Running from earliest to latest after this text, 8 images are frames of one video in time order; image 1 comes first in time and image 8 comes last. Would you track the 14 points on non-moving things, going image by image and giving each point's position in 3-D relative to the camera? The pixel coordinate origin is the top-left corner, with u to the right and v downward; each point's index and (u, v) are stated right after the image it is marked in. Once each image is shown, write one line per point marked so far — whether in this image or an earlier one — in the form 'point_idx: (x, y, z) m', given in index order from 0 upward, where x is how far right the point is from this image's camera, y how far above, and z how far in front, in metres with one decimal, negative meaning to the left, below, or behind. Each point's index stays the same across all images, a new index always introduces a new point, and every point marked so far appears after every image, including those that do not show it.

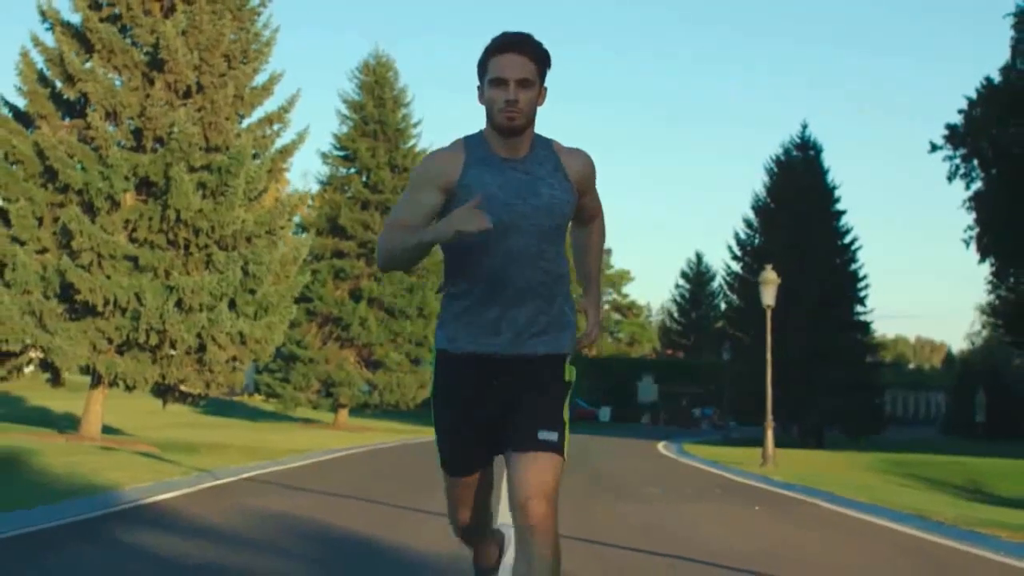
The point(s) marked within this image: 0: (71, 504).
0: (-4.5, -2.2, +13.8) m
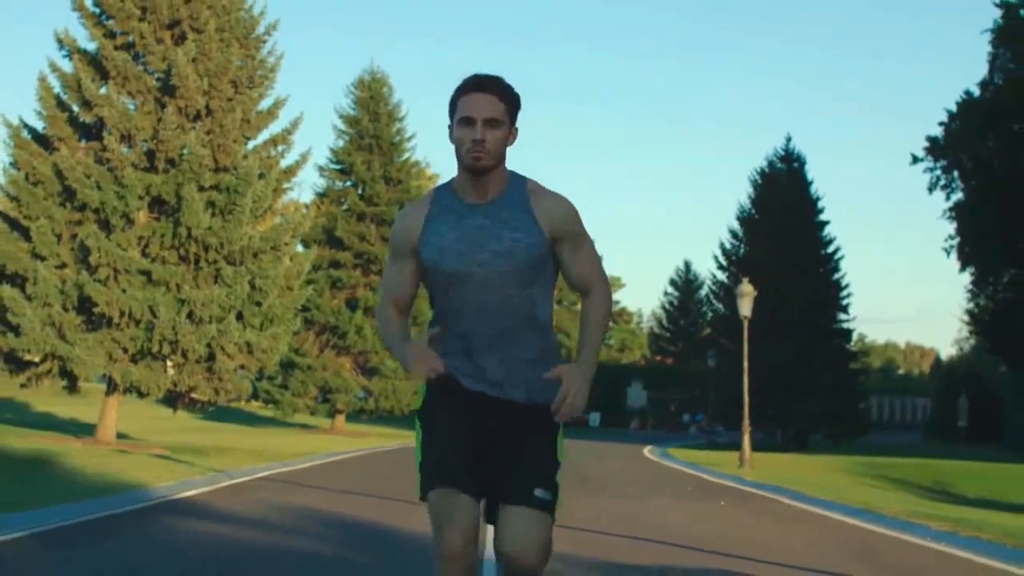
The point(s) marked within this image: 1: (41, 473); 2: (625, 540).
0: (-4.6, -2.4, +15.5) m
1: (-6.7, -2.7, +19.5) m
2: (+1.3, -2.4, +13.0) m
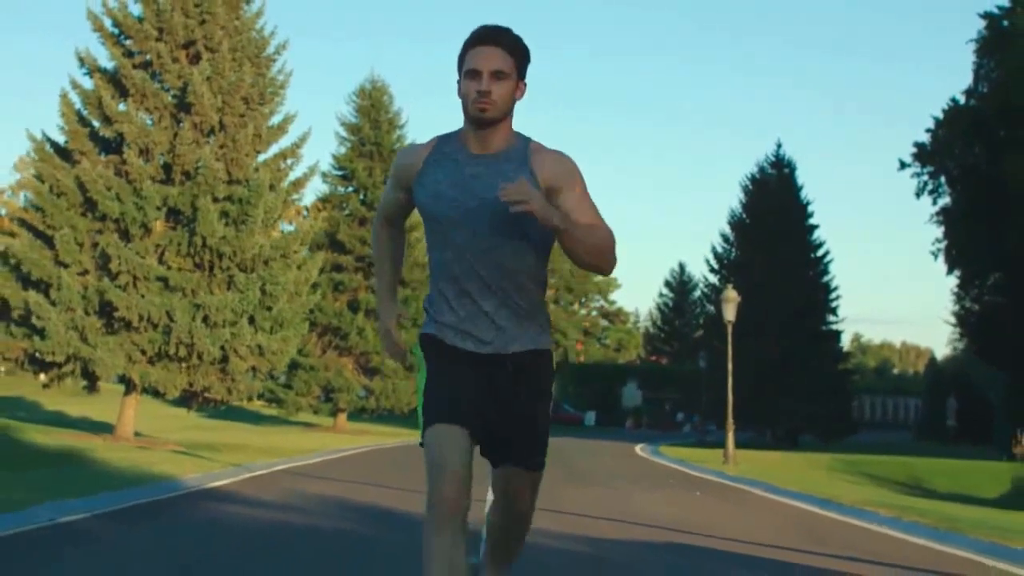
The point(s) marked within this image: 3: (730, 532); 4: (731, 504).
0: (-4.6, -2.6, +17.2) m
1: (-6.8, -2.8, +21.2) m
2: (+1.2, -2.5, +14.7) m
3: (+2.4, -2.5, +14.2) m
4: (+3.0, -2.8, +17.8) m
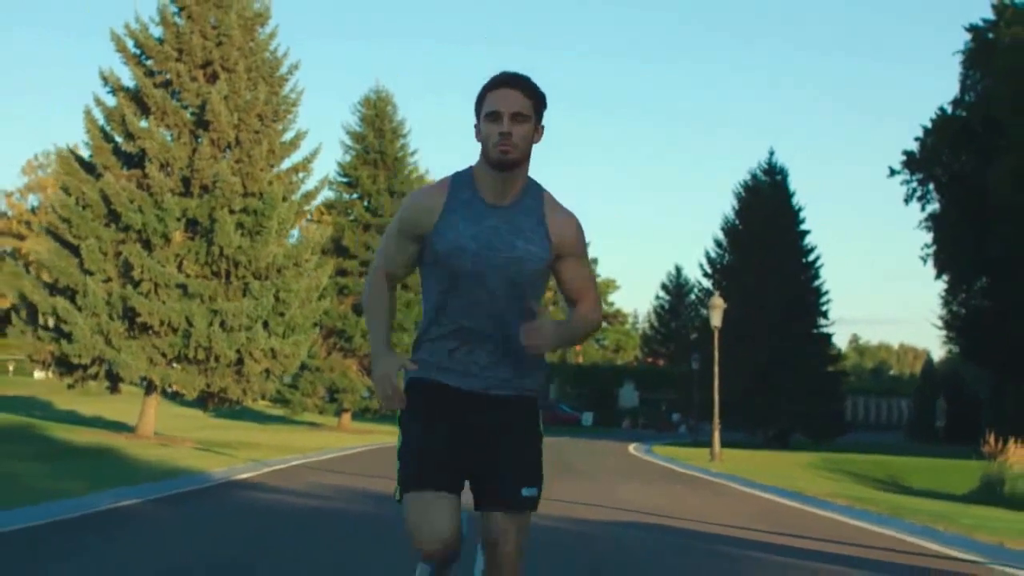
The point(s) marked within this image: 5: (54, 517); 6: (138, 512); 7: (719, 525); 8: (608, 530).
0: (-4.7, -2.7, +19.1) m
1: (-6.8, -3.0, +23.1) m
2: (+1.2, -2.7, +16.6) m
3: (+2.4, -2.7, +16.0) m
4: (+3.0, -3.0, +19.7) m
5: (-4.8, -2.5, +14.5) m
6: (-4.1, -2.5, +15.1) m
7: (+2.3, -2.7, +15.4) m
8: (+1.0, -2.5, +14.0) m
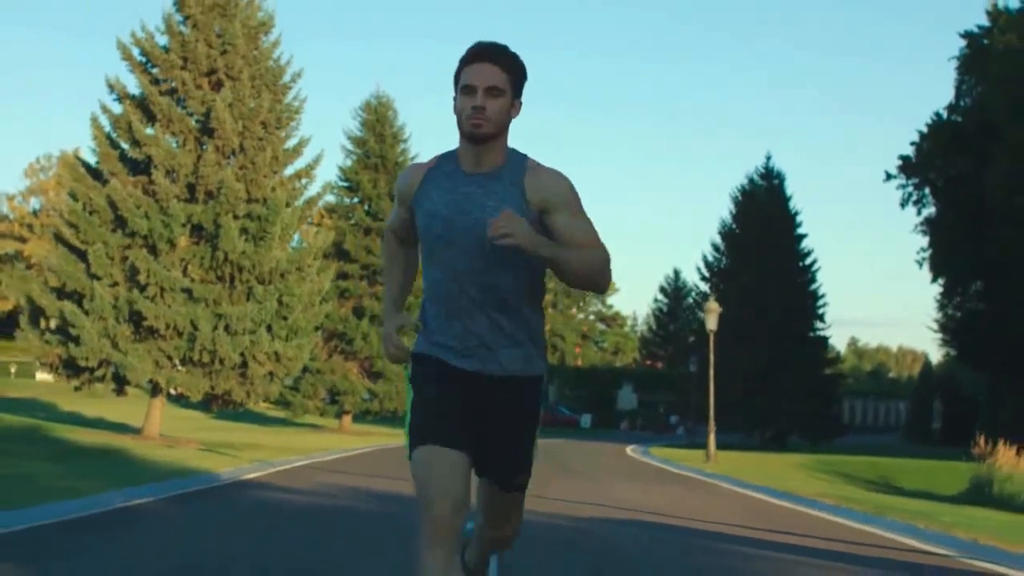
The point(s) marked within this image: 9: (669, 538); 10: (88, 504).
0: (-4.7, -2.8, +19.7) m
1: (-6.9, -3.0, +23.7) m
2: (+1.1, -2.8, +17.2) m
3: (+2.4, -2.8, +16.7) m
4: (+2.9, -3.1, +20.3) m
5: (-4.9, -2.5, +15.1) m
6: (-4.2, -2.6, +15.7) m
7: (+2.3, -2.8, +16.0) m
8: (+1.0, -2.6, +14.6) m
9: (+1.6, -2.5, +13.5) m
10: (-5.0, -2.5, +15.9) m
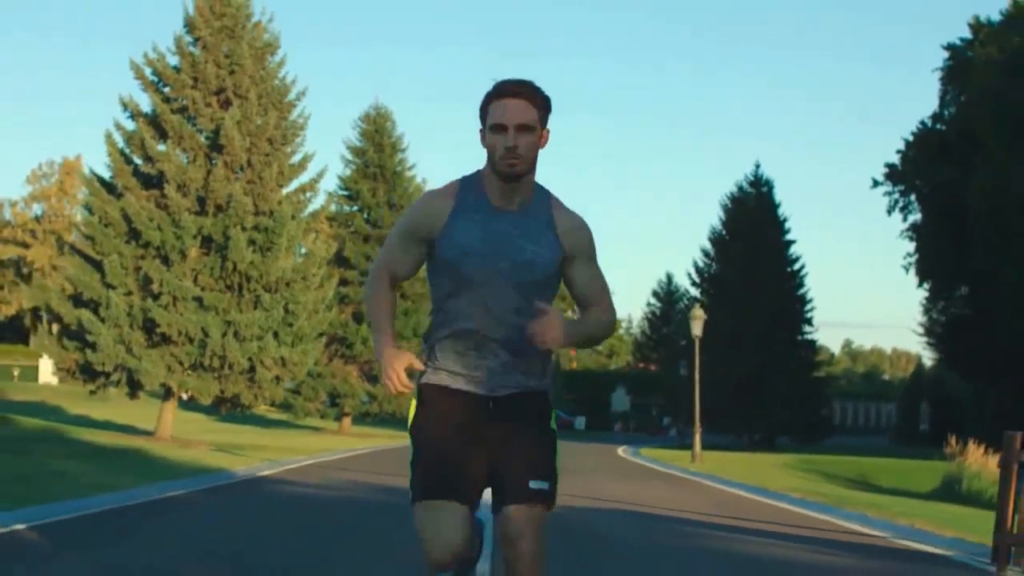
0: (-4.8, -3.0, +21.4) m
1: (-7.0, -3.2, +25.4) m
2: (+1.1, -3.0, +18.9) m
3: (+2.3, -3.0, +18.4) m
4: (+2.8, -3.3, +22.0) m
5: (-4.9, -2.7, +16.8) m
6: (-4.3, -2.8, +17.4) m
7: (+2.2, -2.9, +17.8) m
8: (+0.9, -2.7, +16.3) m
9: (+1.6, -2.7, +15.3) m
10: (-5.0, -2.7, +17.6) m
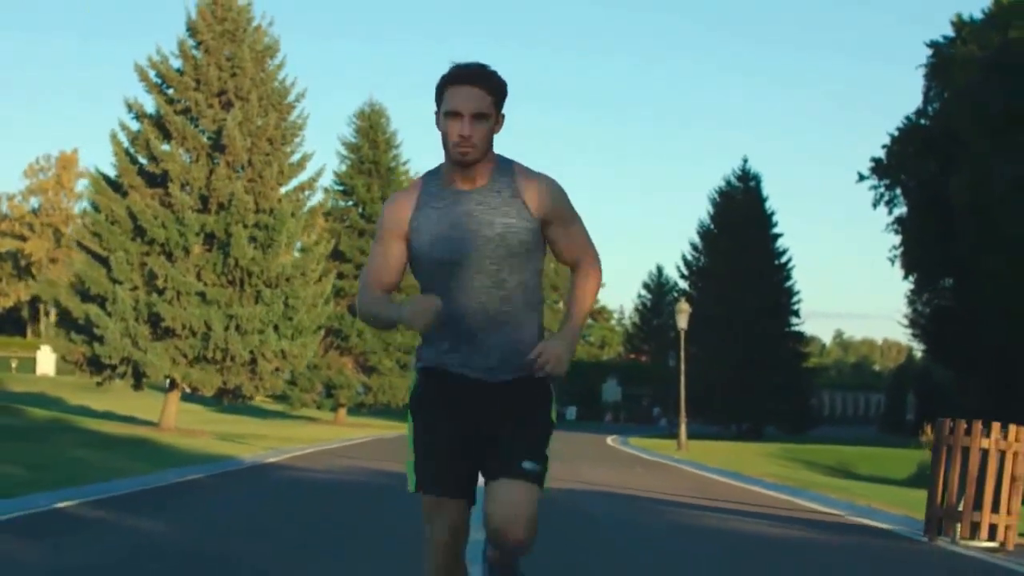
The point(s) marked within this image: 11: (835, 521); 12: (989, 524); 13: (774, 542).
0: (-4.9, -2.9, +22.7) m
1: (-7.1, -3.2, +26.7) m
2: (+0.9, -2.9, +20.3) m
3: (+2.2, -3.0, +19.7) m
4: (+2.7, -3.2, +23.3) m
5: (-5.1, -2.7, +18.1) m
6: (-4.4, -2.7, +18.7) m
7: (+2.1, -2.9, +19.1) m
8: (+0.8, -2.7, +17.7) m
9: (+1.5, -2.7, +16.6) m
10: (-5.2, -2.7, +18.9) m
11: (+3.4, -2.5, +14.3) m
12: (+4.1, -2.0, +11.7) m
13: (+2.4, -2.4, +12.6) m
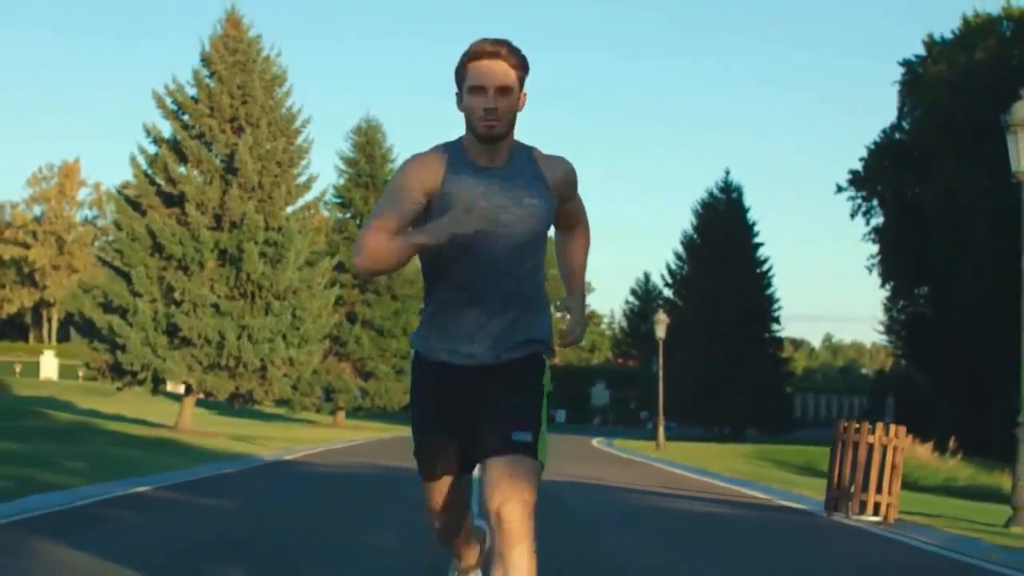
0: (-5.1, -3.3, +25.6) m
1: (-7.3, -3.5, +29.6) m
2: (+0.8, -3.2, +23.2) m
3: (+2.0, -3.3, +22.7) m
4: (+2.5, -3.6, +26.3) m
5: (-5.2, -3.0, +21.0) m
6: (-4.5, -3.1, +21.6) m
7: (+2.0, -3.2, +22.0) m
8: (+0.7, -3.0, +20.6) m
9: (+1.3, -3.0, +19.5) m
10: (-5.3, -3.0, +21.8) m
11: (+3.3, -2.8, +17.3) m
12: (+3.9, -2.3, +14.7) m
13: (+2.3, -2.7, +15.6) m
